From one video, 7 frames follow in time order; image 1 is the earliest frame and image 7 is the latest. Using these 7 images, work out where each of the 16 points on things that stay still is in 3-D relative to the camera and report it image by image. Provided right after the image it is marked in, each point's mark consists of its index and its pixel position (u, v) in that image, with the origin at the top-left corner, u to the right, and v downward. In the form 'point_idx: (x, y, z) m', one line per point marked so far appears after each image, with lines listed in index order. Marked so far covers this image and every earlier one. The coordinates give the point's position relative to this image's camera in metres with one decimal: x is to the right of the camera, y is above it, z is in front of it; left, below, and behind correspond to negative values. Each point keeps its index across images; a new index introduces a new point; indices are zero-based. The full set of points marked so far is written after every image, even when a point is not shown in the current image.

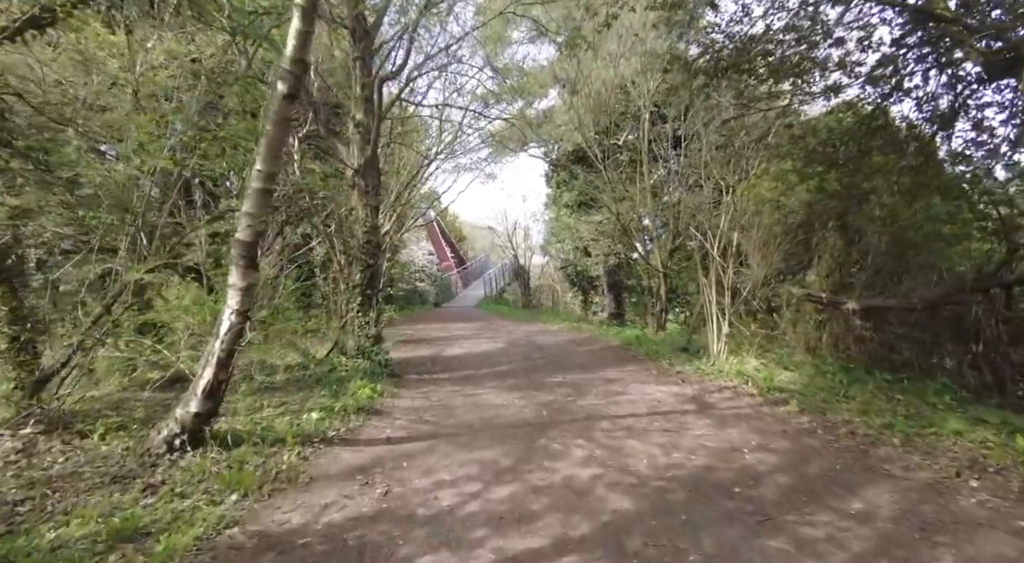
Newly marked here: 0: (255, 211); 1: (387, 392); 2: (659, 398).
0: (-1.8, +0.5, +4.3) m
1: (-1.5, -1.3, +7.1) m
2: (+1.7, -1.4, +7.0) m
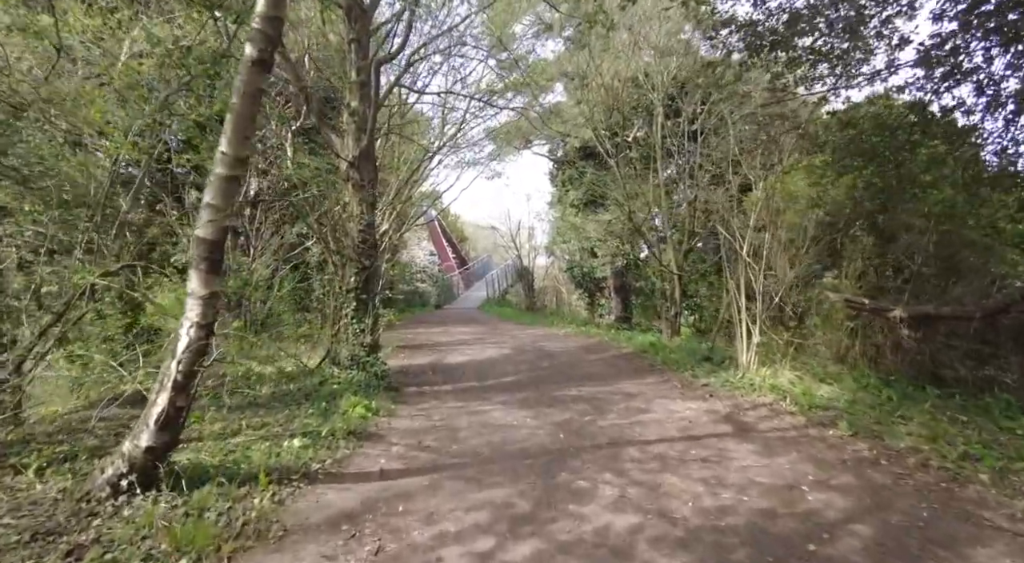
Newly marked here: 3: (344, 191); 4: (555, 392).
0: (-1.7, +0.5, +3.5) m
1: (-1.4, -1.4, +6.3) m
2: (+1.9, -1.4, +6.3) m
3: (-2.3, +1.2, +8.1) m
4: (+0.6, -1.4, +7.8) m
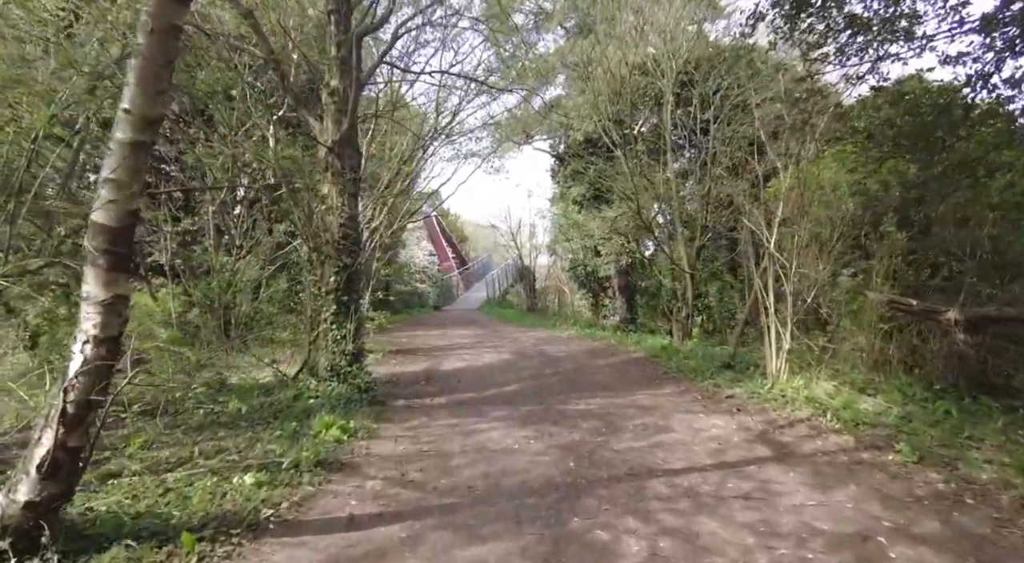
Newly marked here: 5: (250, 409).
0: (-1.7, +0.5, +2.7) m
1: (-1.4, -1.4, +5.5) m
2: (+1.9, -1.4, +5.4) m
3: (-2.3, +1.2, +7.2) m
4: (+0.6, -1.4, +6.9) m
5: (-2.8, -1.3, +6.4) m
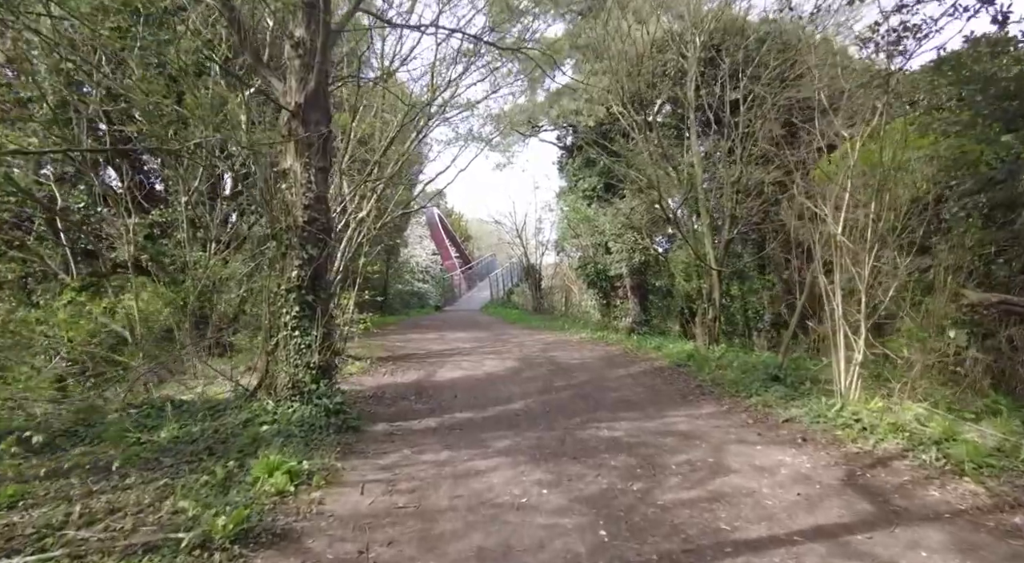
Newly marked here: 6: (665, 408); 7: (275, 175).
0: (-1.7, +0.5, +1.3) m
1: (-1.3, -1.3, +4.1) m
2: (+1.9, -1.4, +4.0) m
3: (-2.2, +1.3, +5.8) m
4: (+0.6, -1.4, +5.5) m
5: (-2.7, -1.3, +5.0) m
6: (+1.7, -1.4, +6.5) m
7: (-2.4, +1.1, +6.0) m
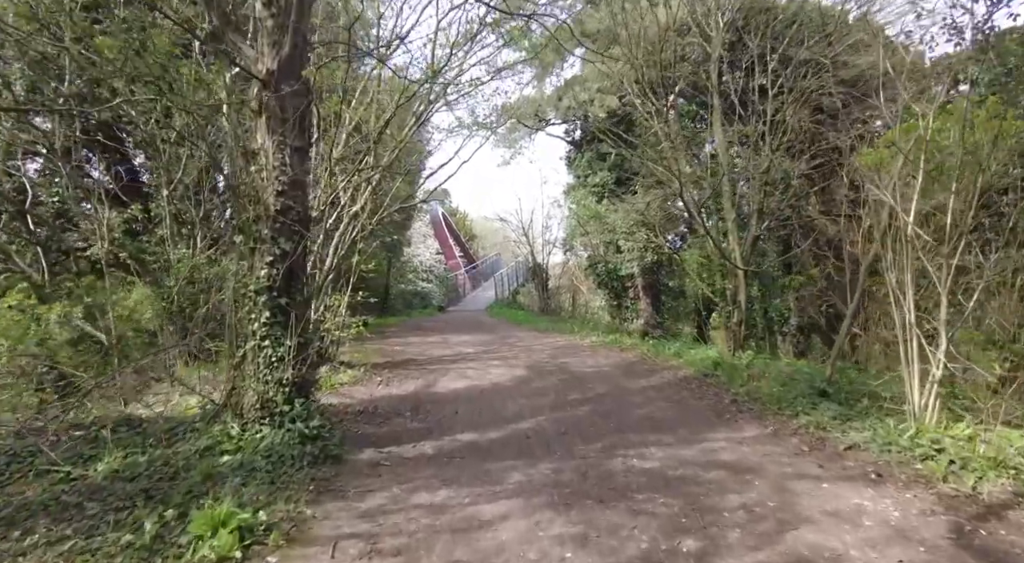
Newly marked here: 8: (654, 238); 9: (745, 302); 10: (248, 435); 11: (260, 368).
0: (-1.6, +0.5, +0.4) m
1: (-1.2, -1.3, +3.2) m
2: (+2.0, -1.4, +3.1) m
3: (-2.2, +1.3, +4.9) m
4: (+0.7, -1.4, +4.6) m
5: (-2.6, -1.3, +4.1) m
6: (+1.8, -1.4, +5.6) m
7: (-2.3, +1.1, +5.1) m
8: (+3.5, +1.1, +14.7) m
9: (+4.2, -0.4, +10.9) m
10: (-2.0, -1.2, +4.6) m
11: (-2.0, -0.7, +4.8) m
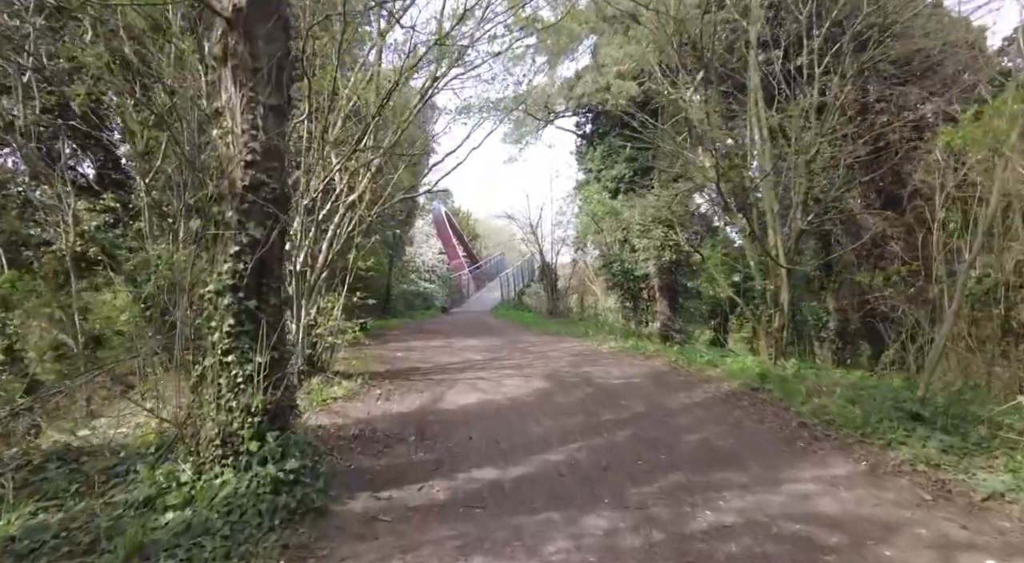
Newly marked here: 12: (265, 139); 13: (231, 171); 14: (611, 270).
0: (-1.4, +0.5, -0.7) m
1: (-1.0, -1.3, +2.1) m
2: (+2.2, -1.4, +2.0) m
3: (-1.9, +1.3, +3.8) m
4: (+0.9, -1.4, +3.5) m
5: (-2.4, -1.3, +3.0) m
6: (+2.0, -1.4, +4.5) m
7: (-2.1, +1.1, +4.0) m
8: (+3.8, +1.1, +13.6) m
9: (+4.5, -0.4, +9.8) m
10: (-1.8, -1.1, +3.5) m
11: (-1.8, -0.7, +3.7) m
12: (-1.6, +0.9, +3.8) m
13: (-1.8, +0.7, +3.8) m
14: (+2.8, +0.3, +16.9) m
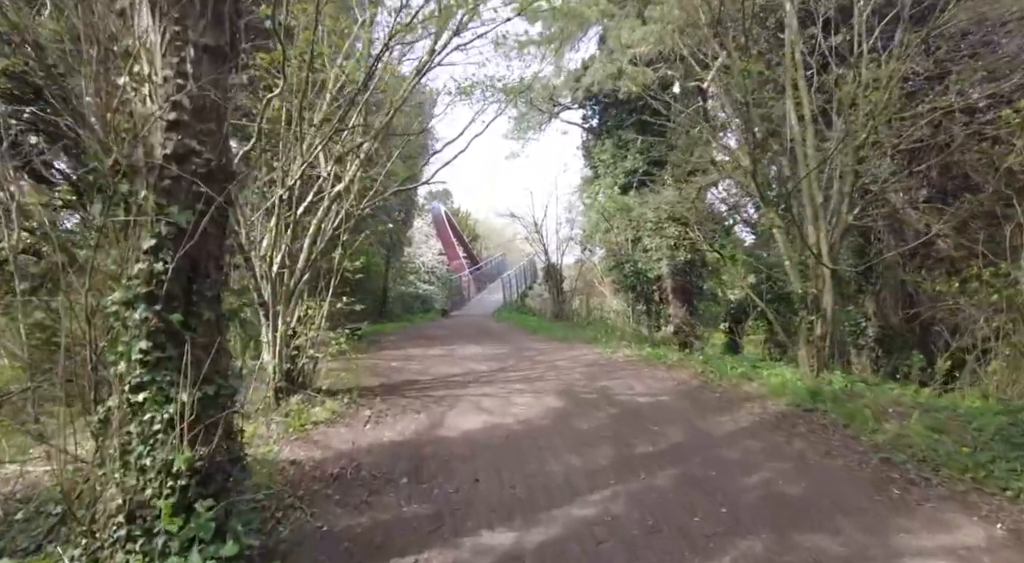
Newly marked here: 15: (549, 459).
0: (-1.3, +0.5, -1.8) m
1: (-0.9, -1.3, +1.0) m
2: (+2.3, -1.4, +0.9) m
3: (-1.8, +1.2, +2.8) m
4: (+1.1, -1.4, +2.4) m
5: (-2.3, -1.3, +1.9) m
6: (+2.1, -1.4, +3.4) m
7: (-1.9, +1.1, +3.0) m
8: (+3.9, +1.0, +12.5) m
9: (+4.6, -0.4, +8.7) m
10: (-1.7, -1.2, +2.4) m
11: (-1.6, -0.7, +2.6) m
12: (-1.5, +0.9, +2.8) m
13: (-1.6, +0.7, +2.7) m
14: (+2.9, +0.3, +15.8) m
15: (+0.3, -1.5, +5.0) m
